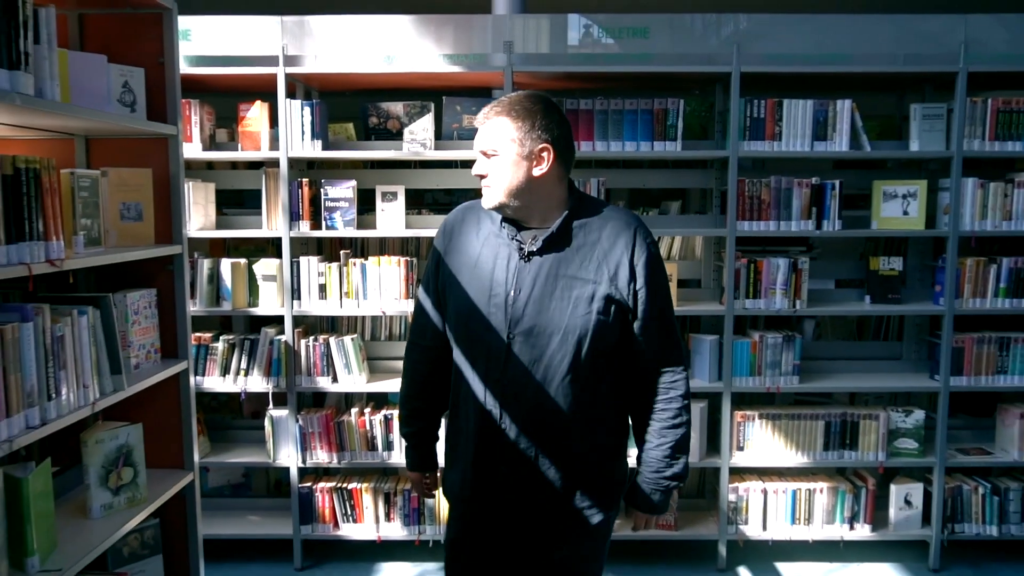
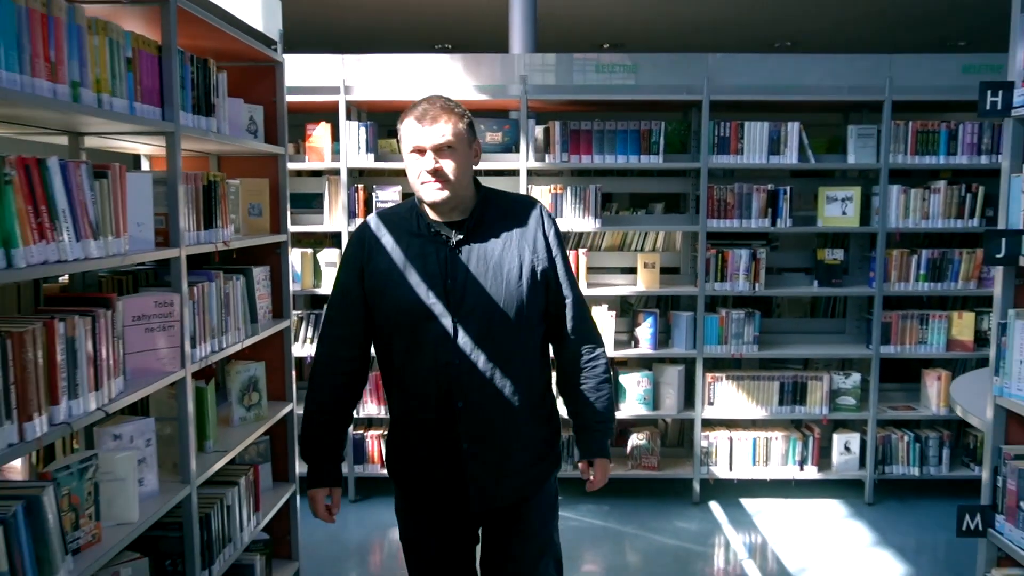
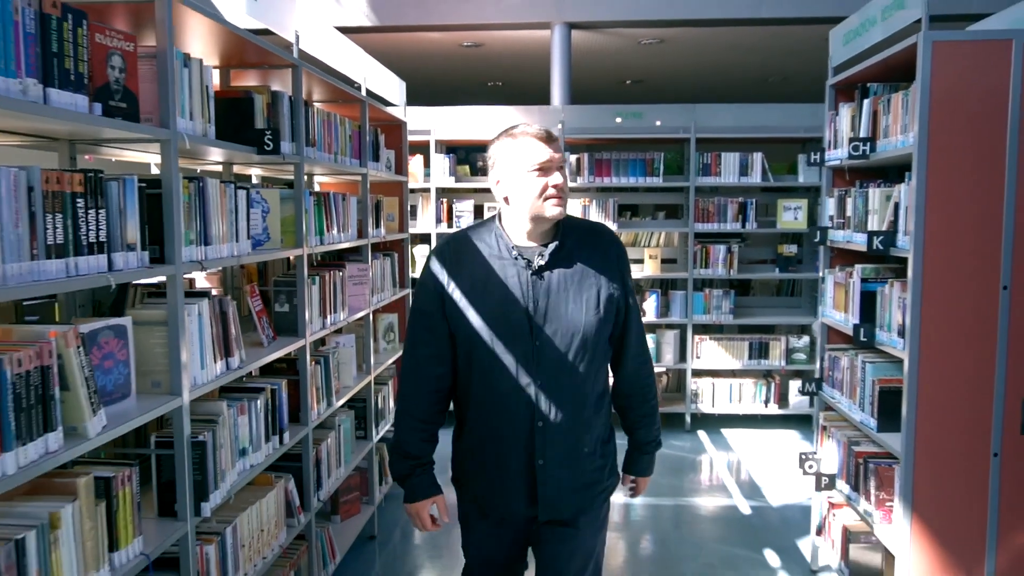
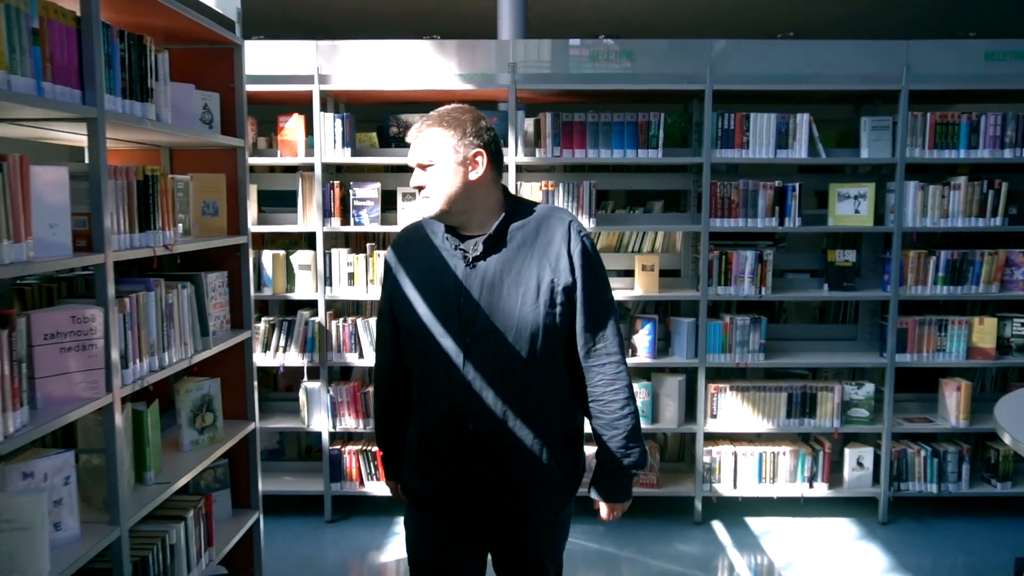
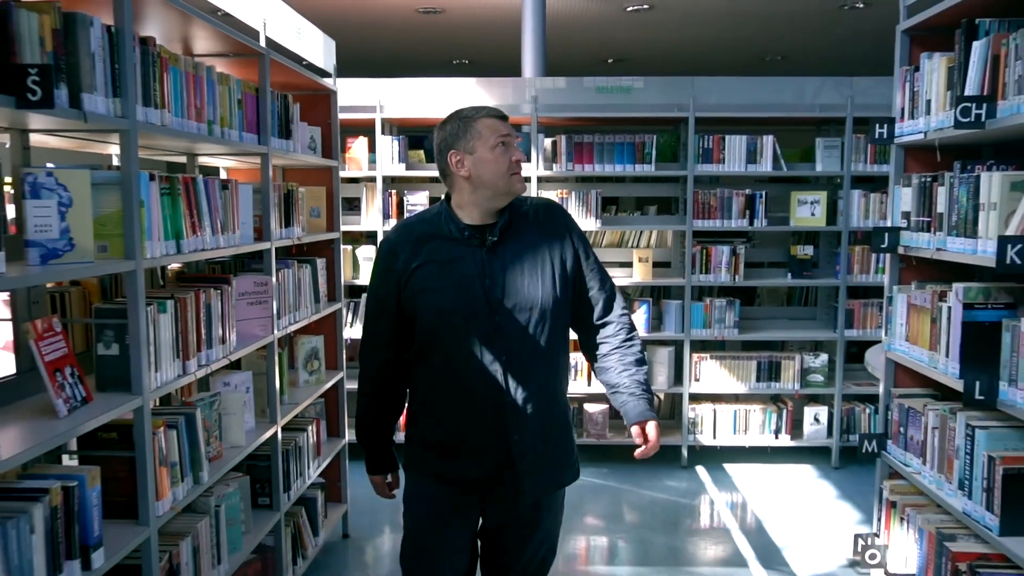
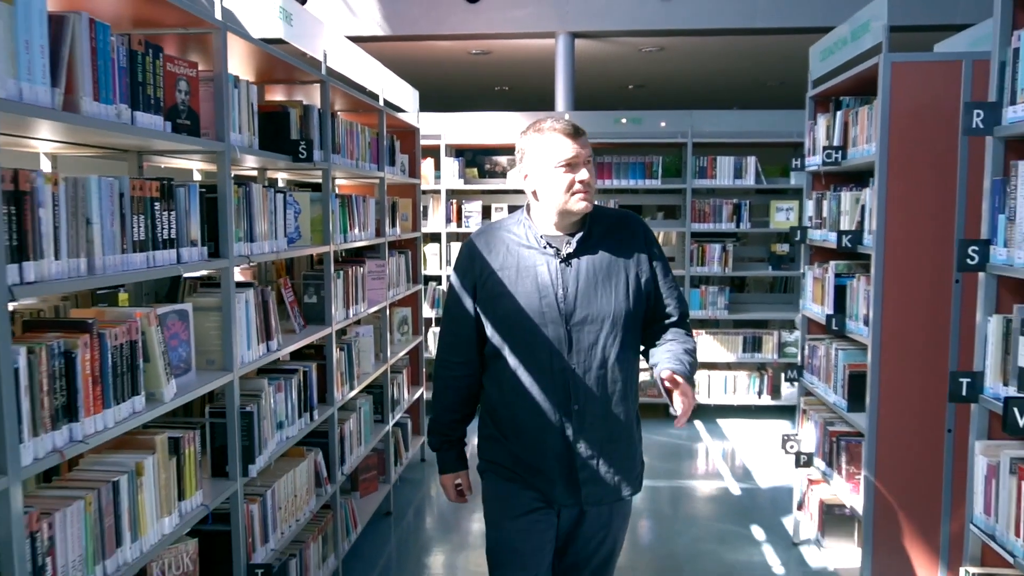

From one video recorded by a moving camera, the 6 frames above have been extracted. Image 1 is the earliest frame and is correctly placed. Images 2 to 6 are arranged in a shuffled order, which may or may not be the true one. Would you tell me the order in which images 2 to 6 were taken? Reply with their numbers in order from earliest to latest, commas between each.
4, 2, 5, 3, 6
